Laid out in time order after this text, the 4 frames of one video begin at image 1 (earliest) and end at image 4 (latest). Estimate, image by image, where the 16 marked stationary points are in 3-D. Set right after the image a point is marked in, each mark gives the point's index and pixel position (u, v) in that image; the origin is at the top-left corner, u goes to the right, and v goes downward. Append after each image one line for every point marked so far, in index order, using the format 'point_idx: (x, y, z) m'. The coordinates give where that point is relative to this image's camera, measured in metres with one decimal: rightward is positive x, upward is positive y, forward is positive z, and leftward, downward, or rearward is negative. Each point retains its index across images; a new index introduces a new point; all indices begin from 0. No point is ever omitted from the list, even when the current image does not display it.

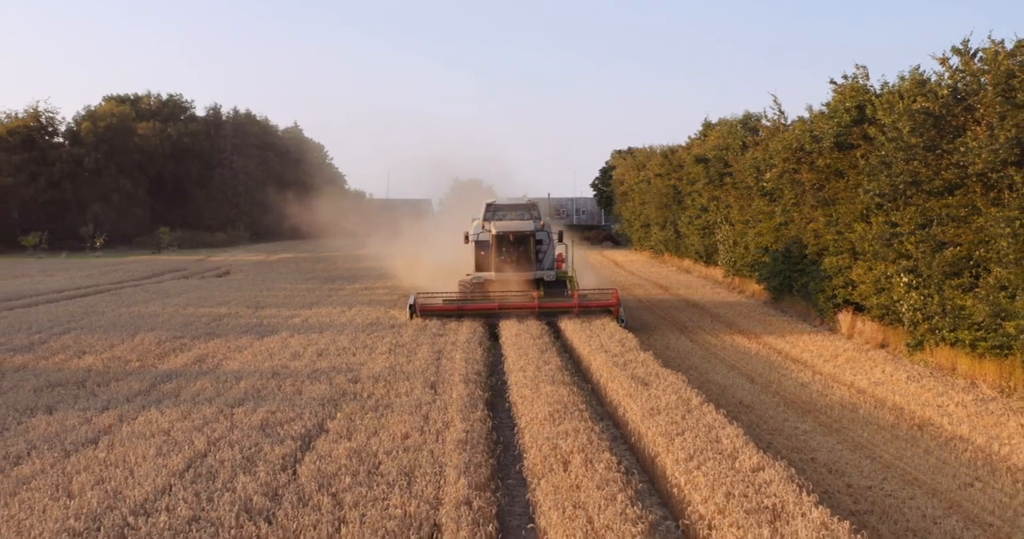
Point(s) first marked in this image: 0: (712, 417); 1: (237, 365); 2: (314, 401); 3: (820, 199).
0: (+2.1, -1.6, +8.0) m
1: (-4.0, -1.4, +11.0) m
2: (-2.3, -1.5, +8.9) m
3: (+6.1, +1.4, +14.9) m
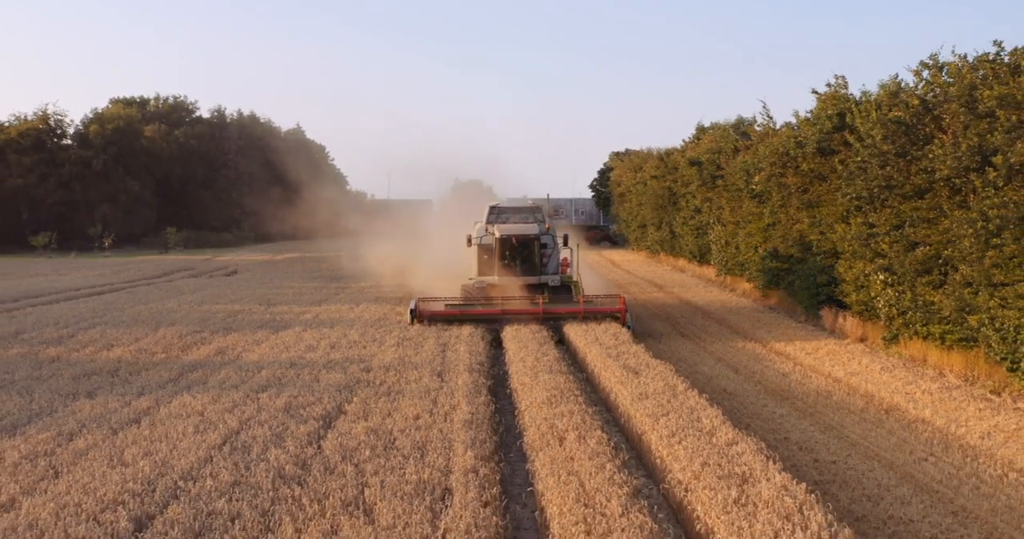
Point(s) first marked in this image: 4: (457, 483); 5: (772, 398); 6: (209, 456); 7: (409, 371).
0: (+2.1, -1.5, +8.8) m
1: (-4.0, -1.3, +11.8) m
2: (-2.3, -1.5, +9.7) m
3: (+6.1, +1.4, +15.8) m
4: (-0.5, -1.8, +6.4) m
5: (+3.6, -1.8, +10.4) m
6: (-2.8, -1.7, +7.0) m
7: (-1.5, -1.4, +10.6) m
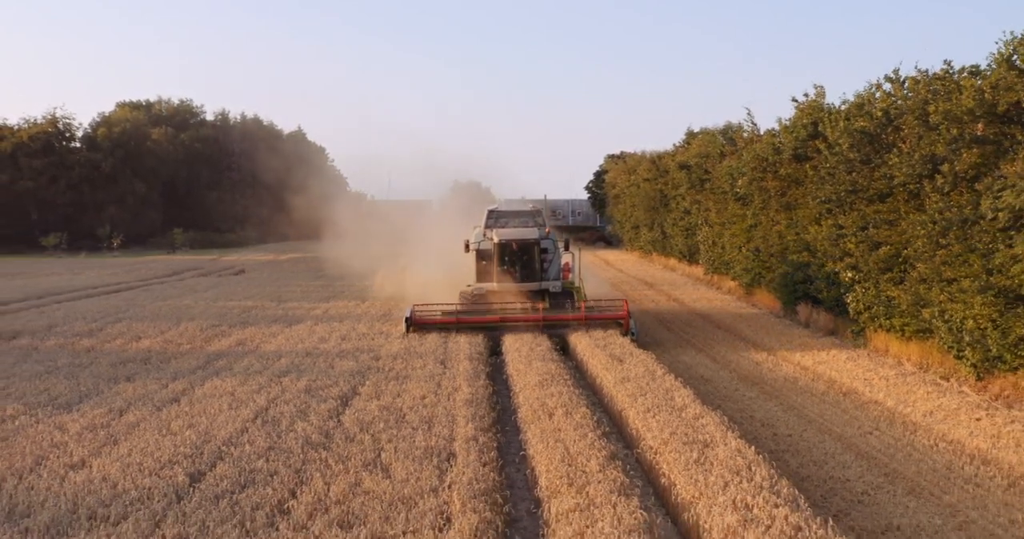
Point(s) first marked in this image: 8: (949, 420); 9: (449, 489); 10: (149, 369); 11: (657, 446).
0: (+2.1, -1.5, +9.9) m
1: (-4.1, -1.3, +12.8) m
2: (-2.4, -1.5, +10.7) m
3: (+6.0, +1.5, +16.8) m
4: (-0.5, -1.8, +7.4) m
5: (+3.5, -1.7, +11.4) m
6: (-2.8, -1.7, +8.0) m
7: (-1.5, -1.4, +11.7) m
8: (+5.4, -1.9, +9.3) m
9: (-0.5, -1.9, +6.5) m
10: (-5.3, -1.4, +11.0) m
11: (+1.4, -1.7, +7.5) m
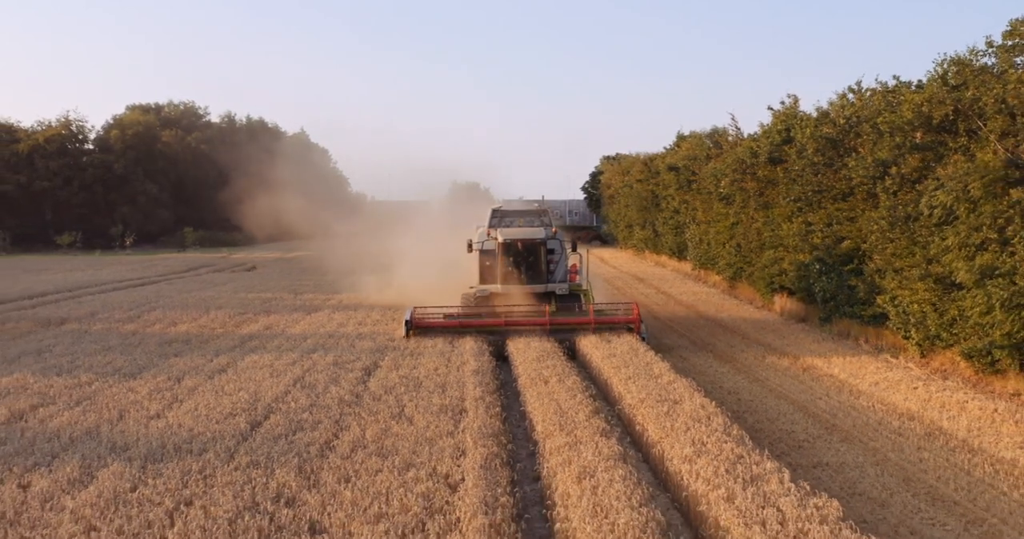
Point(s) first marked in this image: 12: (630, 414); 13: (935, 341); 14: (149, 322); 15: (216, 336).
0: (+2.1, -1.3, +11.4) m
1: (-4.1, -1.2, +14.3) m
2: (-2.4, -1.3, +12.2) m
3: (+6.0, +1.6, +18.3) m
4: (-0.5, -1.6, +8.9) m
5: (+3.5, -1.6, +12.9) m
6: (-2.8, -1.5, +9.5) m
7: (-1.5, -1.2, +13.1) m
8: (+5.4, -1.7, +10.7) m
9: (-0.5, -1.7, +7.9) m
10: (-5.3, -1.3, +12.4) m
11: (+1.5, -1.6, +8.9) m
12: (+1.4, -1.7, +8.7) m
13: (+6.5, -1.1, +11.6) m
14: (-7.2, -1.1, +15.0) m
15: (-5.3, -1.2, +13.6) m
